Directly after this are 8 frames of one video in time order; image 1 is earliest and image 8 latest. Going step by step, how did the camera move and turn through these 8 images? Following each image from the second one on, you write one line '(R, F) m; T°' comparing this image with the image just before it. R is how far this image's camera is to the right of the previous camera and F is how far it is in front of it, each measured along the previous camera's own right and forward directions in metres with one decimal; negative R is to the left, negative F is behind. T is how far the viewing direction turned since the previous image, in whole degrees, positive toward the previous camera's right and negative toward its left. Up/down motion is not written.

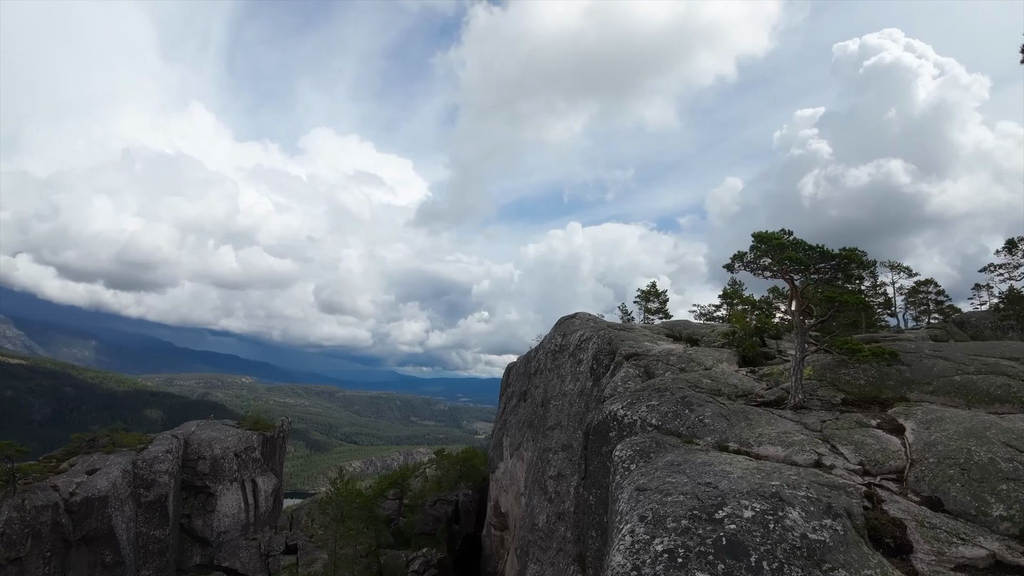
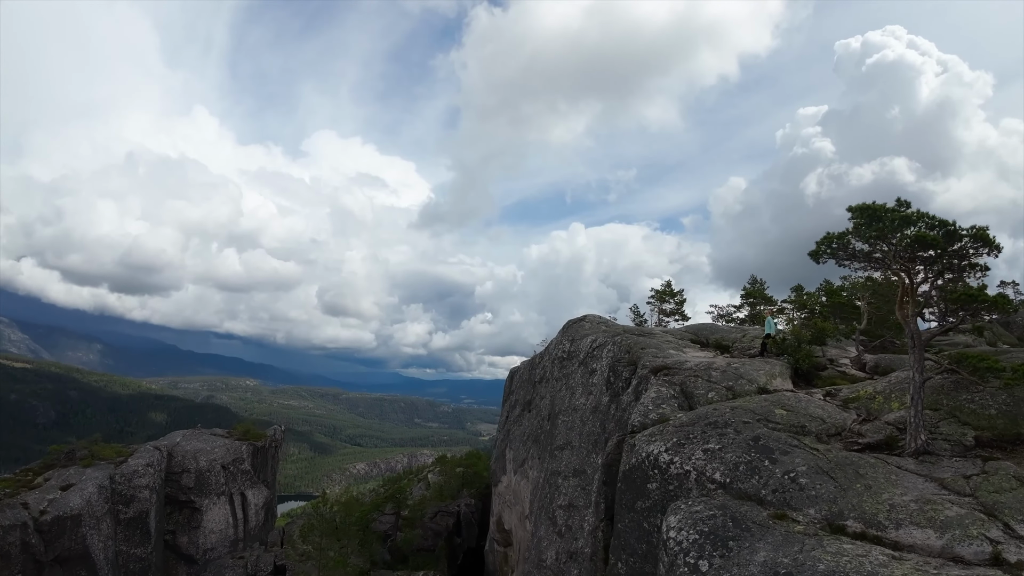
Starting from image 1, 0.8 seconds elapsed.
(+0.1, +3.2) m; 0°
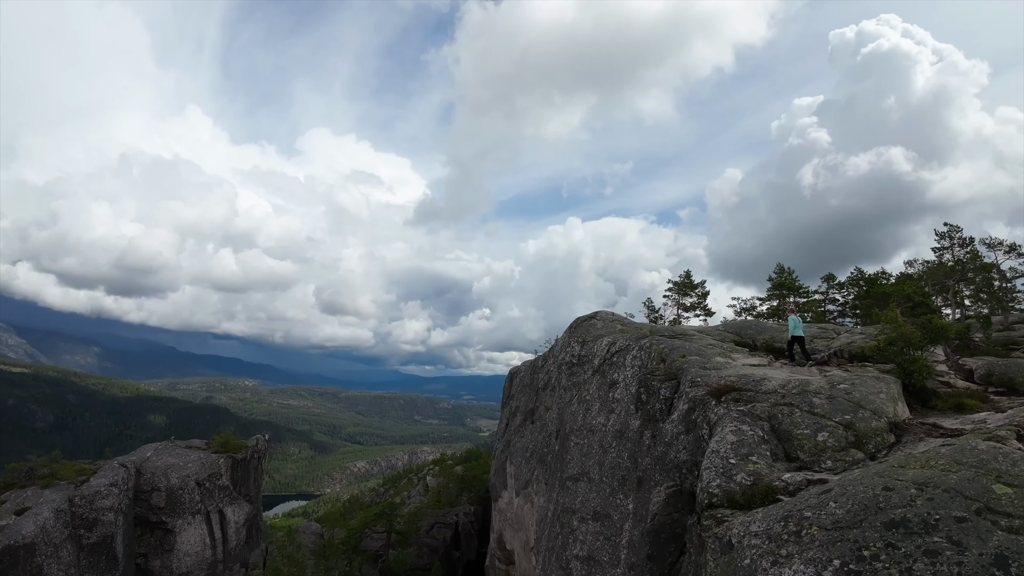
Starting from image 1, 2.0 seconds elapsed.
(0.0, +4.2) m; 0°
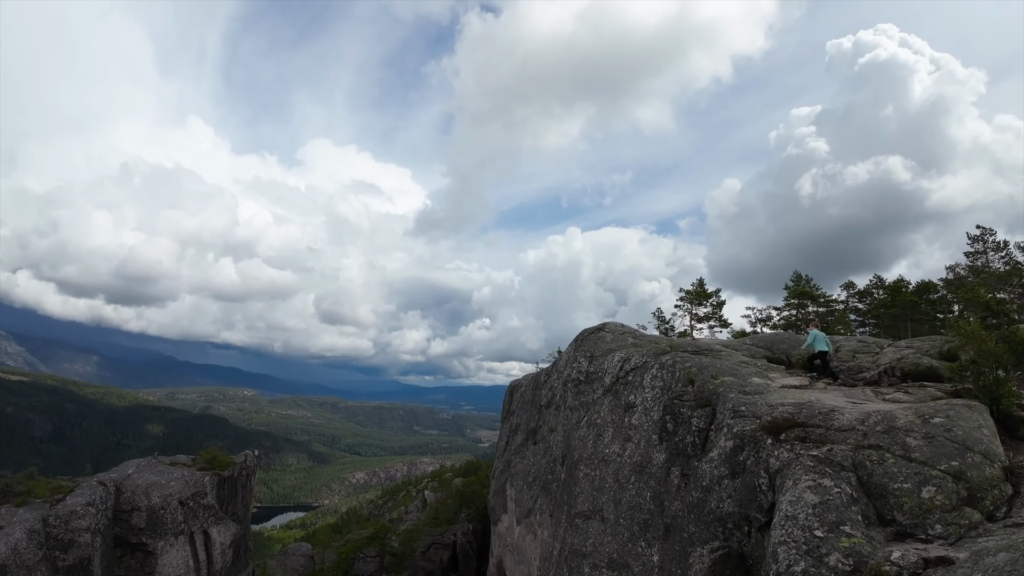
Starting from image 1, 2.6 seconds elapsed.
(0.0, +2.0) m; 0°
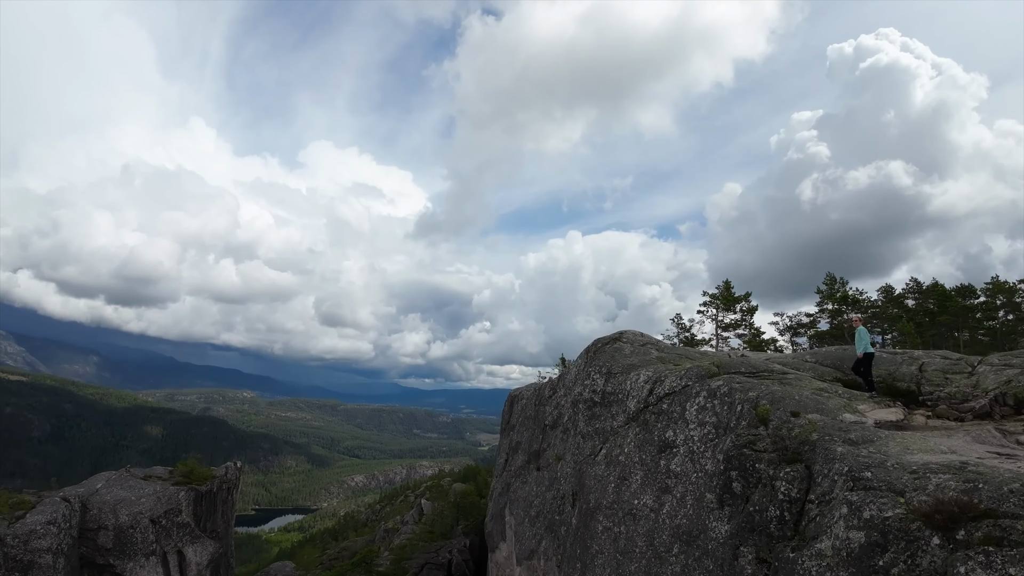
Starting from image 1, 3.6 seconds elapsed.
(0.0, +3.3) m; 0°
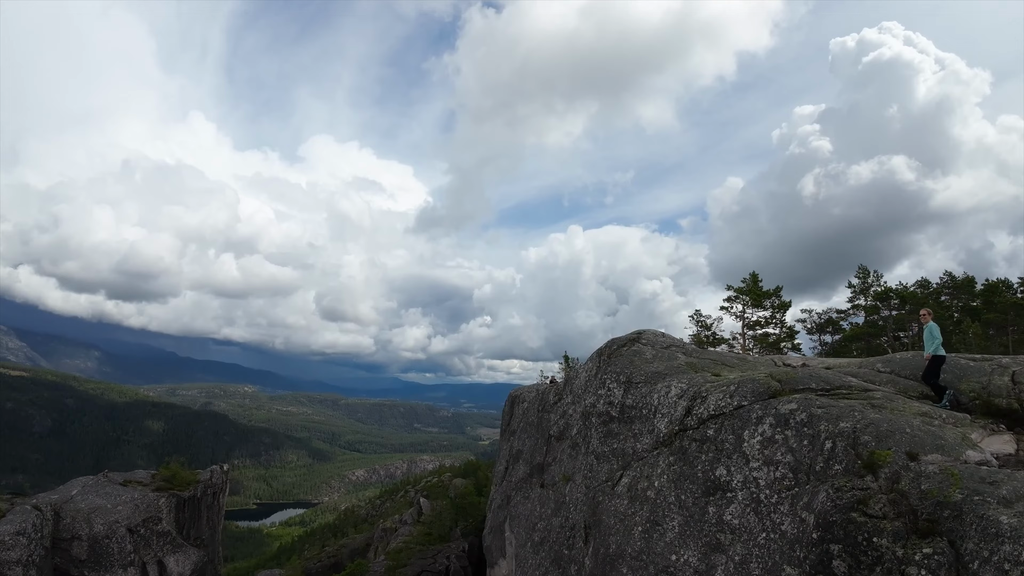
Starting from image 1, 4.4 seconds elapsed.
(0.0, +2.7) m; 0°
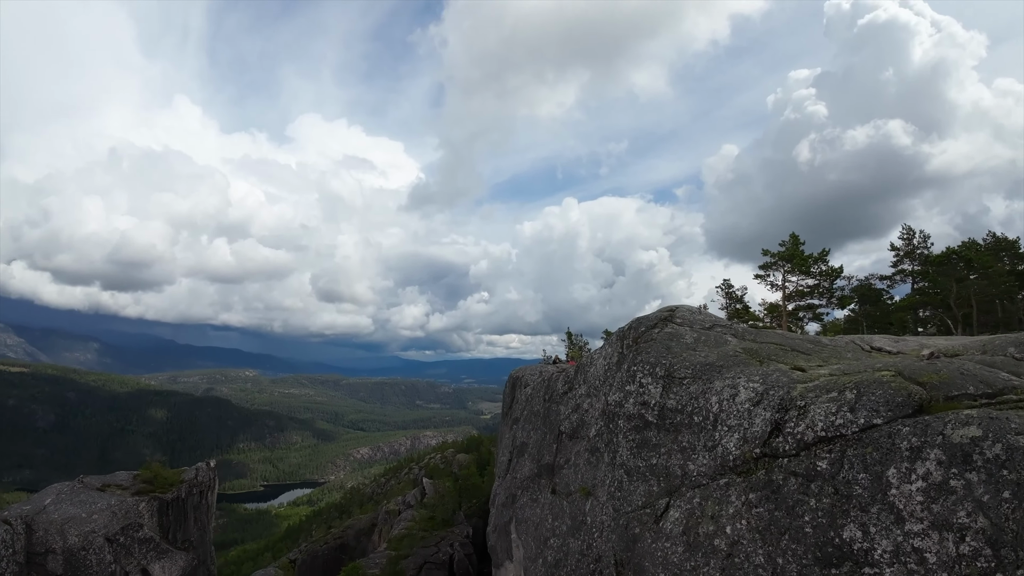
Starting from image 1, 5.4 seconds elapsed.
(-0.1, +3.3) m; 0°
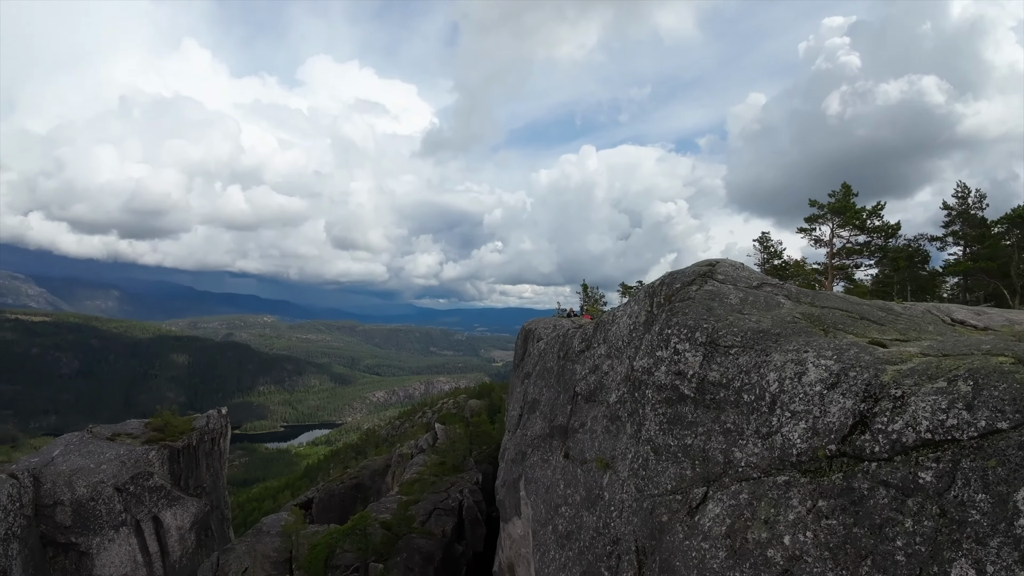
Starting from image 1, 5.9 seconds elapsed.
(0.0, +1.8) m; -2°
